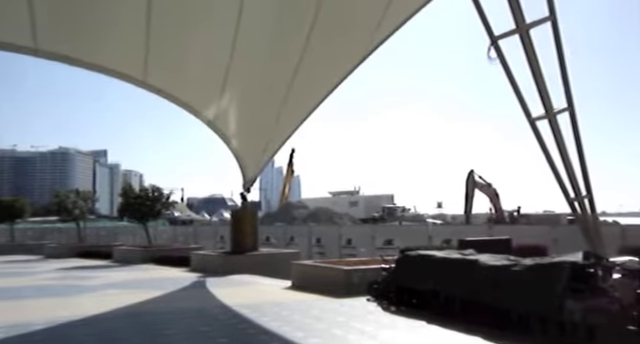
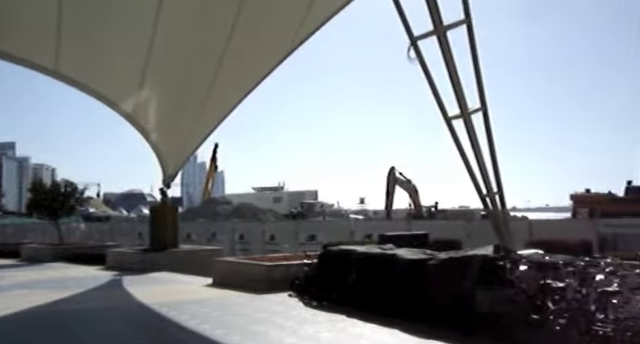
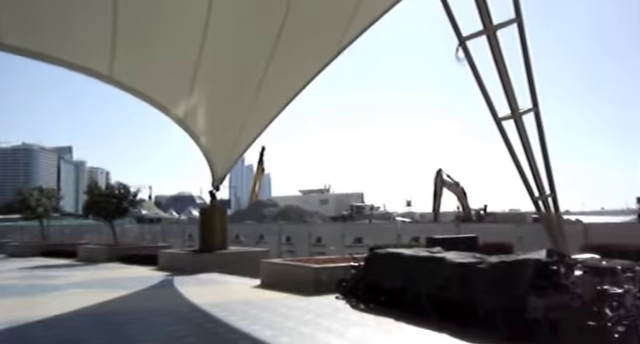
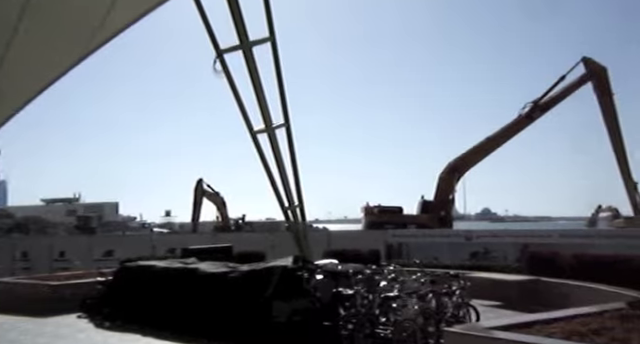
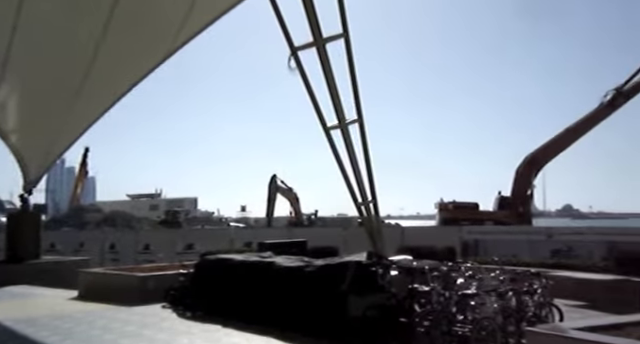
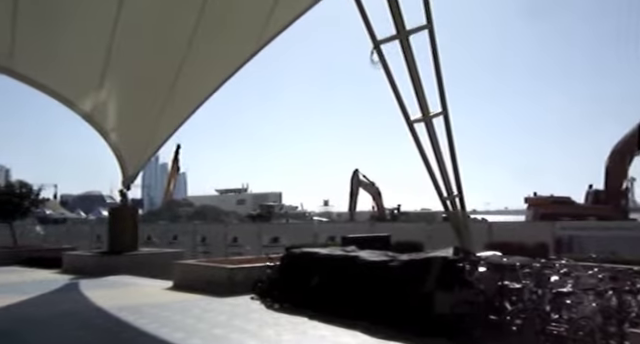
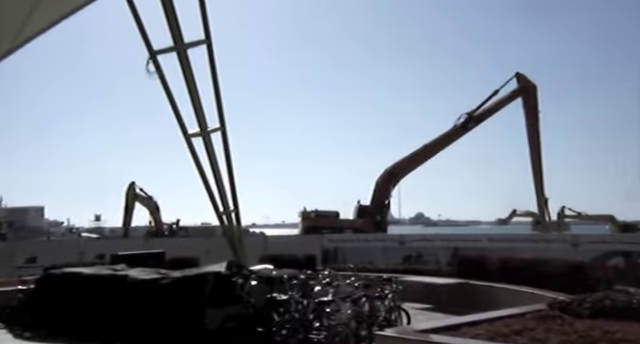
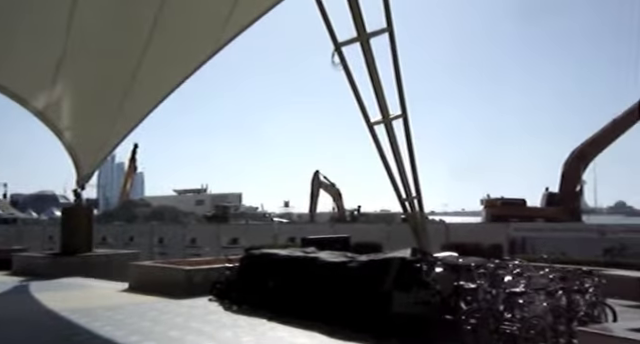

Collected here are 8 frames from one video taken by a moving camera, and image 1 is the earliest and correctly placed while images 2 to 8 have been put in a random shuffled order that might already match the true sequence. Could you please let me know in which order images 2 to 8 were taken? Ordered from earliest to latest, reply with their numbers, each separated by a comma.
3, 2, 6, 8, 5, 4, 7
